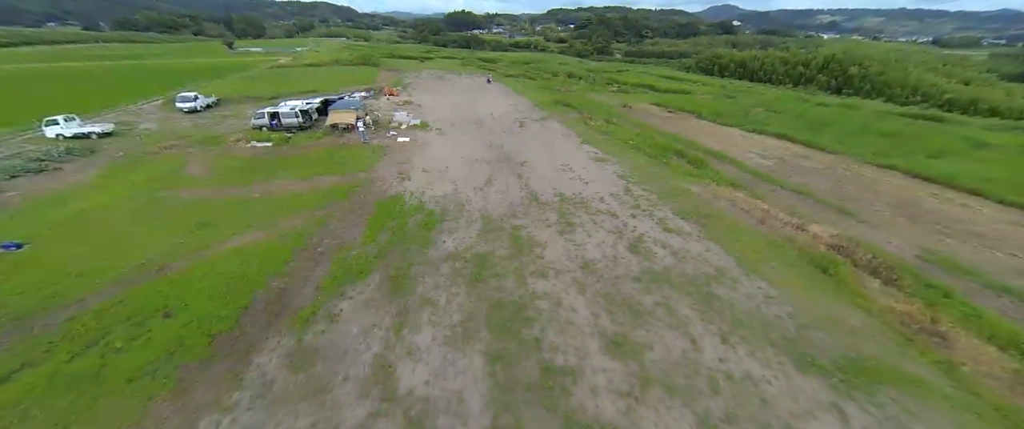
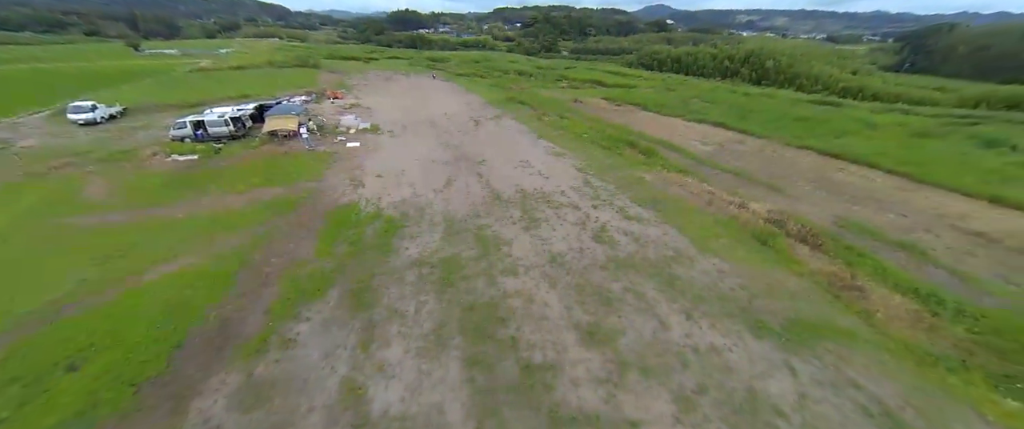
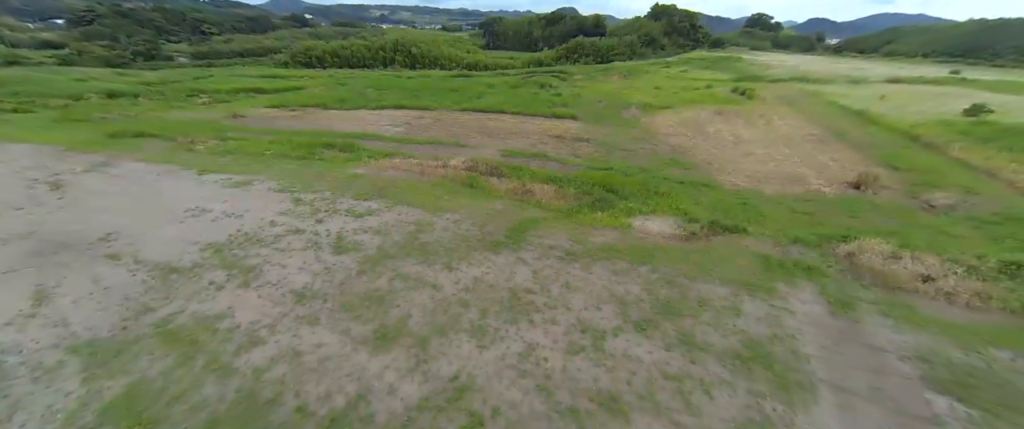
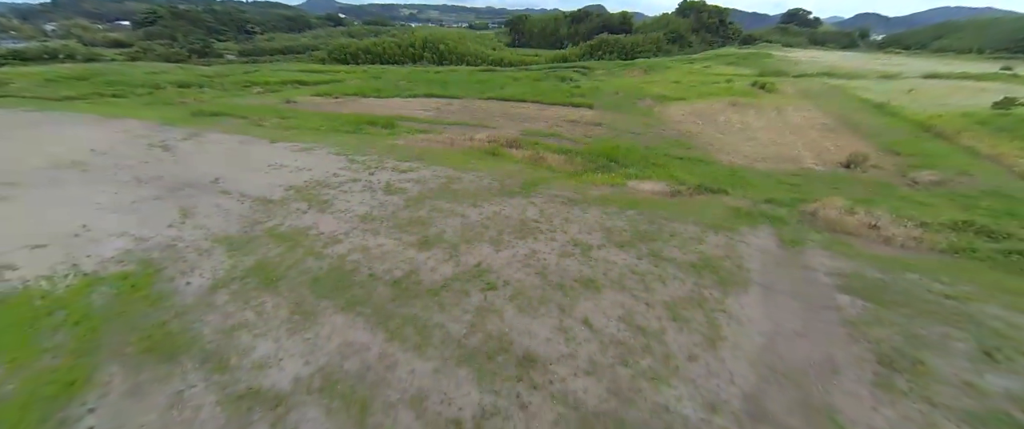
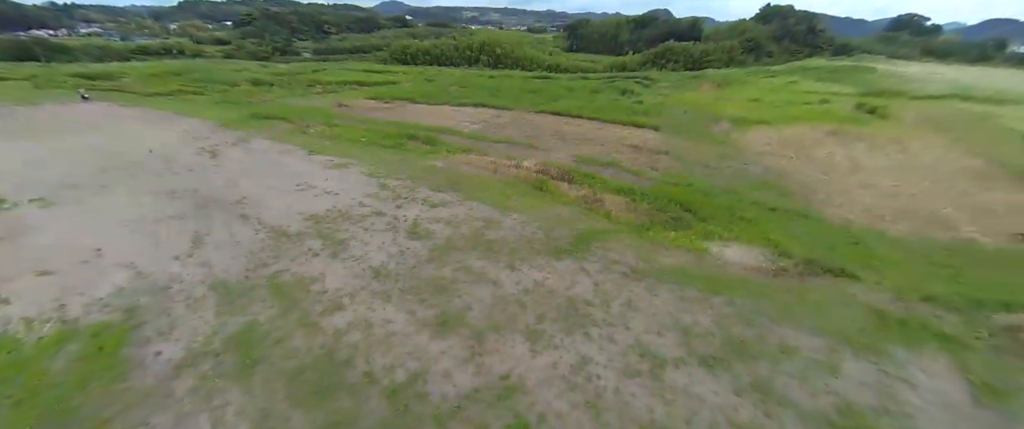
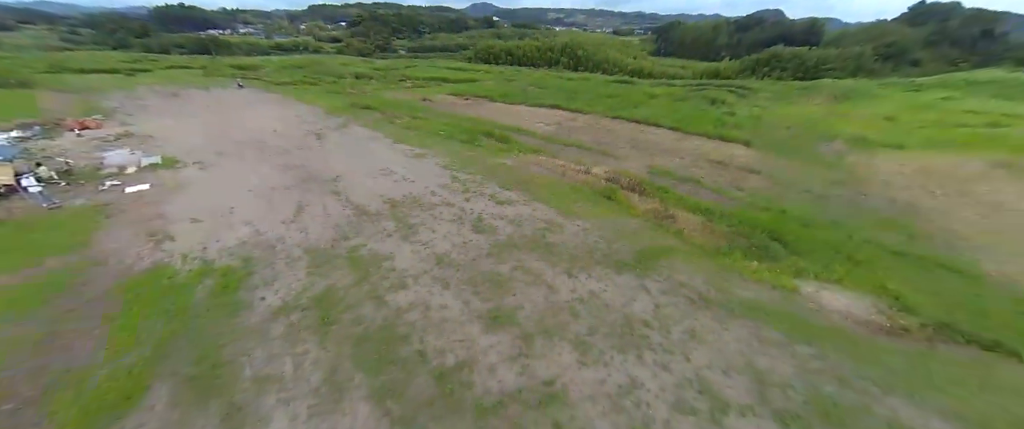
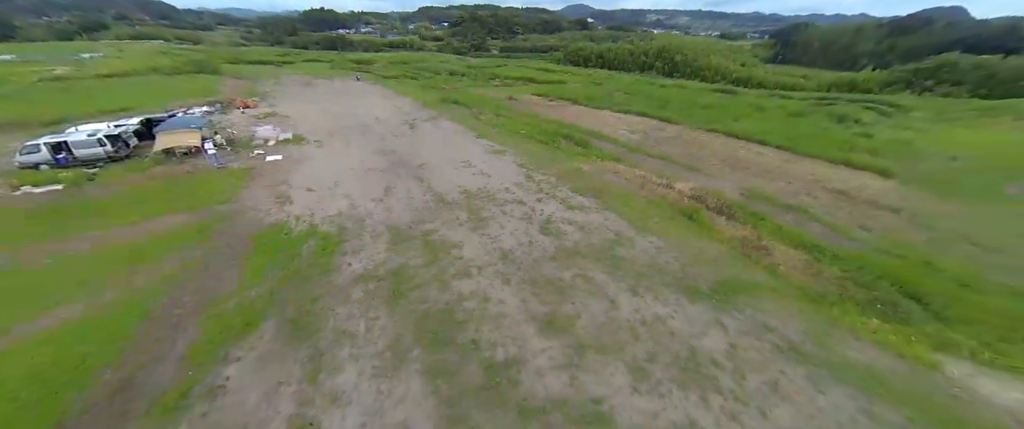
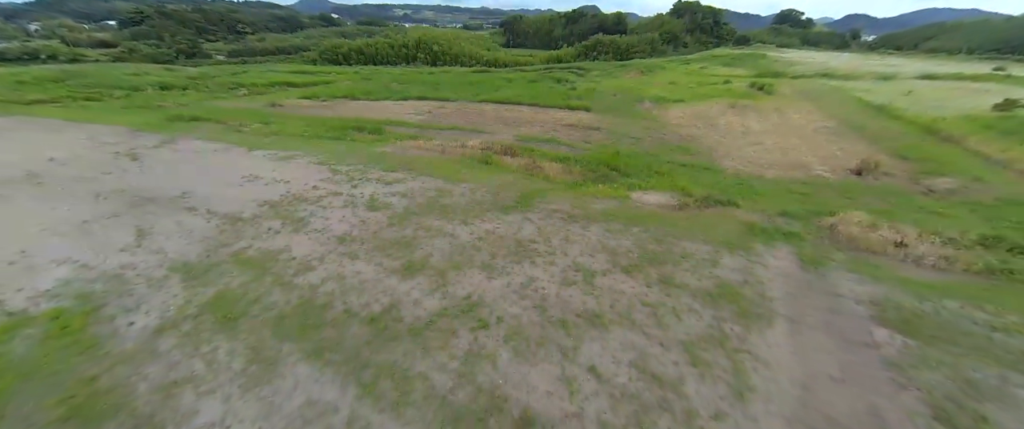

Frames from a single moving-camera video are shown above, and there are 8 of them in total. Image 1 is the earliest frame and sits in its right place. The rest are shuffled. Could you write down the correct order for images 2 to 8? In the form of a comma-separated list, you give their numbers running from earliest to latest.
2, 7, 6, 5, 3, 8, 4
